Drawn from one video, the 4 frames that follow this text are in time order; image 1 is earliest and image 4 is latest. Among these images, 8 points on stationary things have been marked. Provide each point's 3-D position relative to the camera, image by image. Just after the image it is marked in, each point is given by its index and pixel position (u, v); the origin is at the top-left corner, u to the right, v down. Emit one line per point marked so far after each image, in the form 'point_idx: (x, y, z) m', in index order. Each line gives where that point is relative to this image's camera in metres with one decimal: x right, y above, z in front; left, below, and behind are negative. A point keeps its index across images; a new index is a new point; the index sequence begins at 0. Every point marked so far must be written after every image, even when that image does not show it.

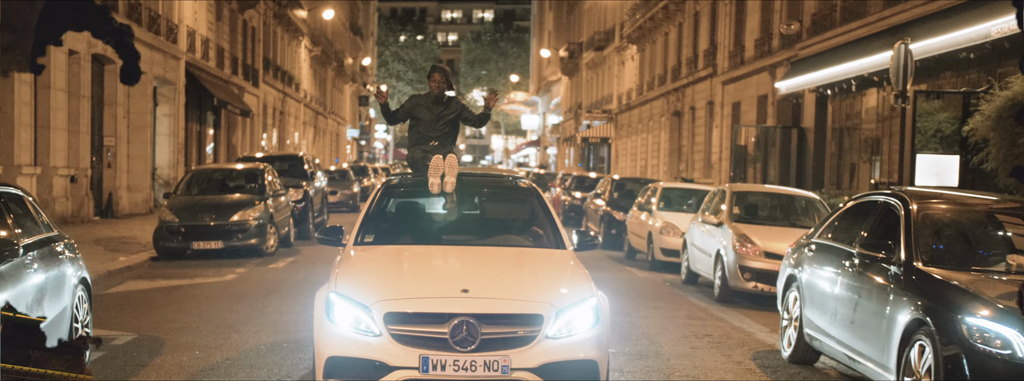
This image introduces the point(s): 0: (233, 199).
0: (-4.2, -0.1, +17.8) m
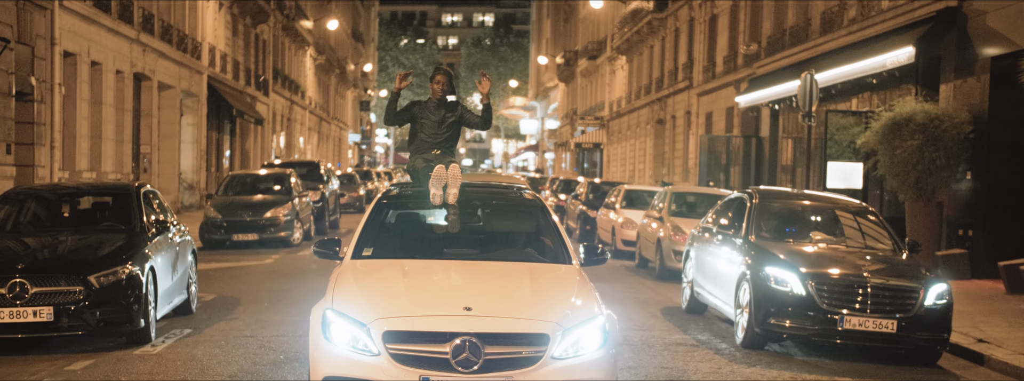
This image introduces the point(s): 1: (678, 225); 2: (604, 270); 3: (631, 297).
0: (-4.5, -0.2, +21.1) m
1: (+2.3, -0.5, +16.0) m
2: (+1.4, -1.2, +17.7) m
3: (+1.4, -1.3, +13.7) m
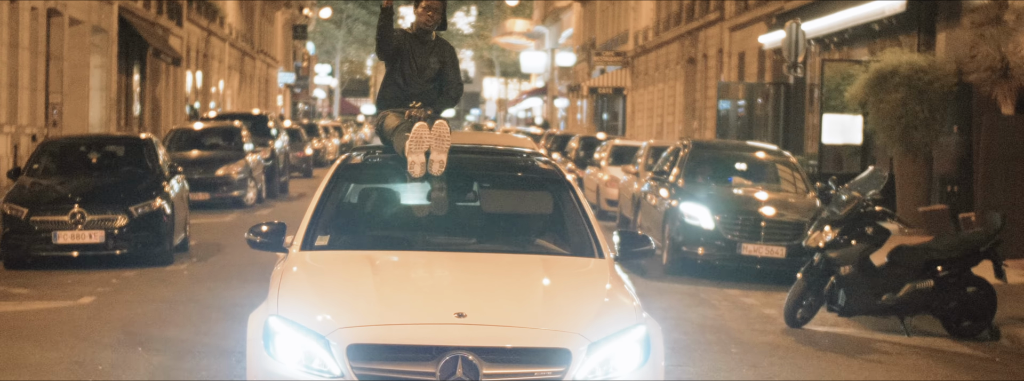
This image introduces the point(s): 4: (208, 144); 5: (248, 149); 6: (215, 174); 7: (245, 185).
0: (-5.0, +0.6, +19.2) m
1: (+2.0, +0.1, +14.2) m
2: (+1.0, -0.6, +16.0) m
3: (+1.2, -0.8, +12.0) m
4: (-5.2, +0.8, +20.0) m
5: (-4.5, +0.7, +19.9) m
6: (-4.8, +0.3, +18.6) m
7: (-4.4, +0.1, +19.1) m
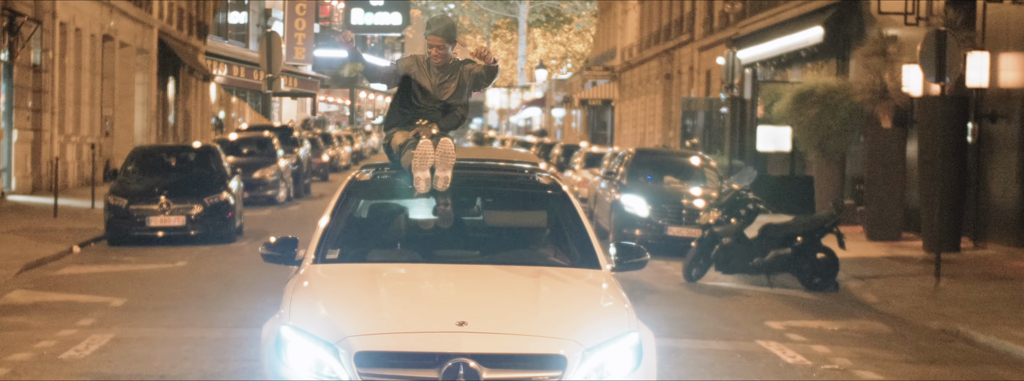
0: (-5.0, +0.5, +20.3) m
1: (+2.0, 0.0, +15.4) m
2: (+1.0, -0.7, +17.1) m
3: (+1.1, -0.9, +13.2) m
4: (-5.2, +0.7, +21.1) m
5: (-4.5, +0.6, +21.0) m
6: (-4.8, +0.2, +19.7) m
7: (-4.4, 0.0, +20.3) m
